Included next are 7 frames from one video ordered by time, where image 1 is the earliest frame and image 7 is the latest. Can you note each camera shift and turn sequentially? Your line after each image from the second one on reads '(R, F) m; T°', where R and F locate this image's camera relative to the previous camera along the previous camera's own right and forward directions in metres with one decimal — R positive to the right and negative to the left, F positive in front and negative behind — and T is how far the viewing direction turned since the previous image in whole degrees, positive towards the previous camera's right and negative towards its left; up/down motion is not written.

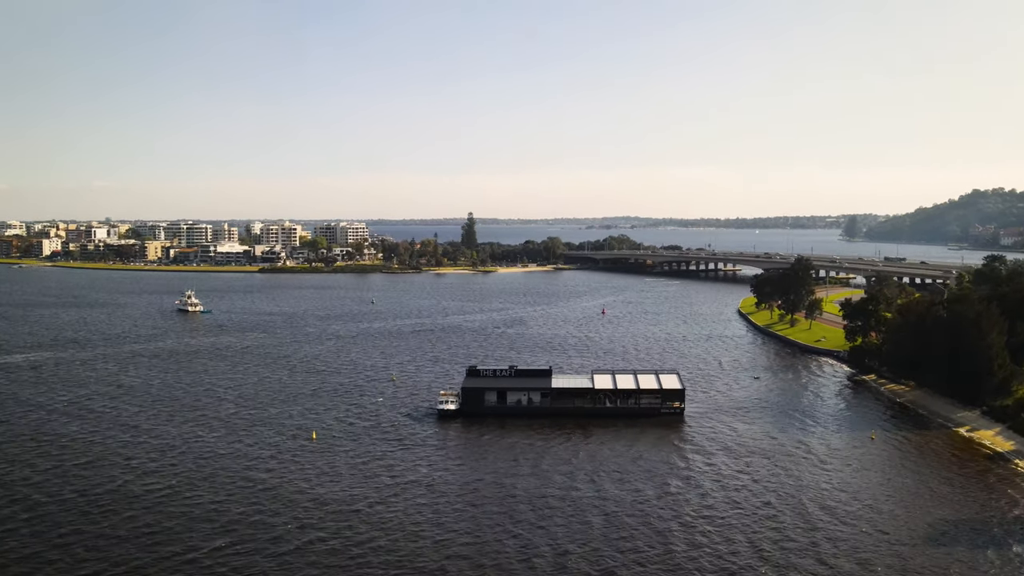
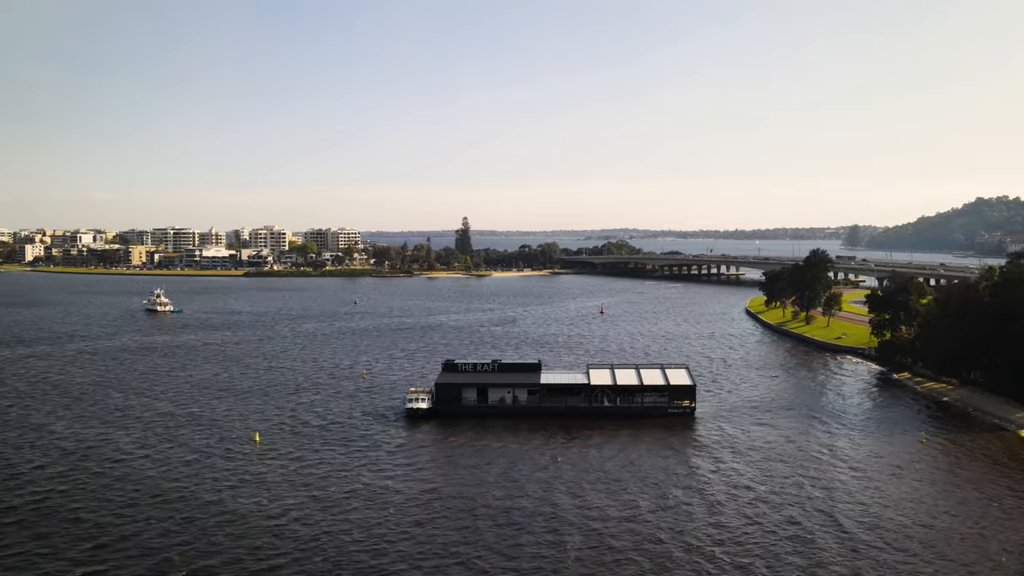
(+1.0, +7.3) m; 0°
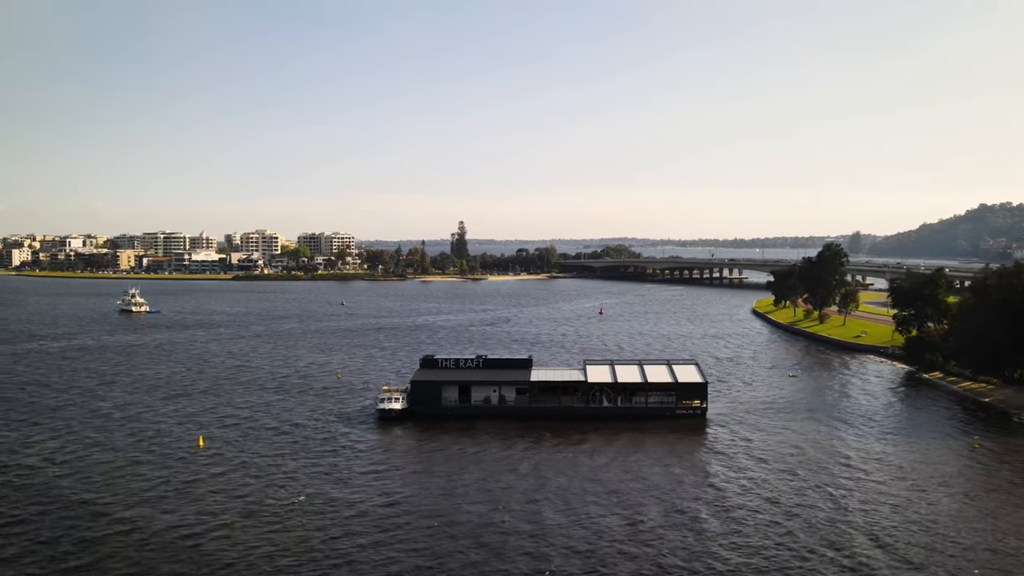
(+0.7, +5.3) m; 0°
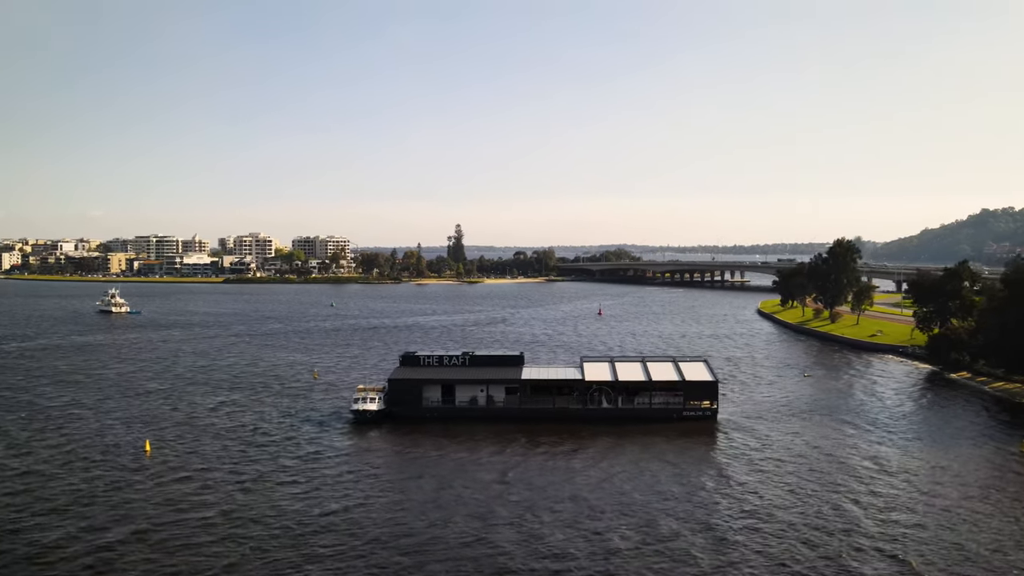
(+0.5, +3.8) m; 0°
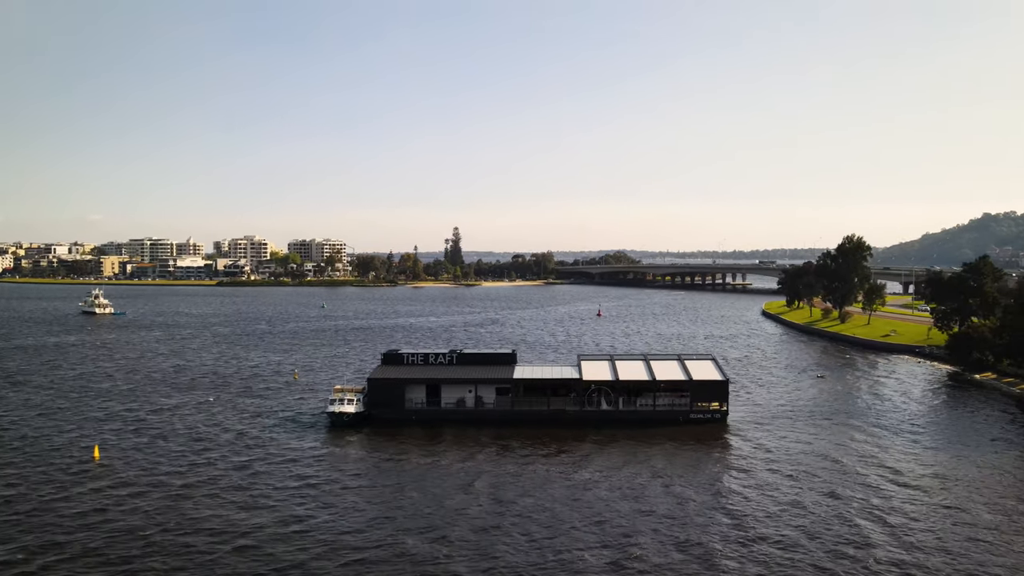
(+0.4, +2.9) m; 0°
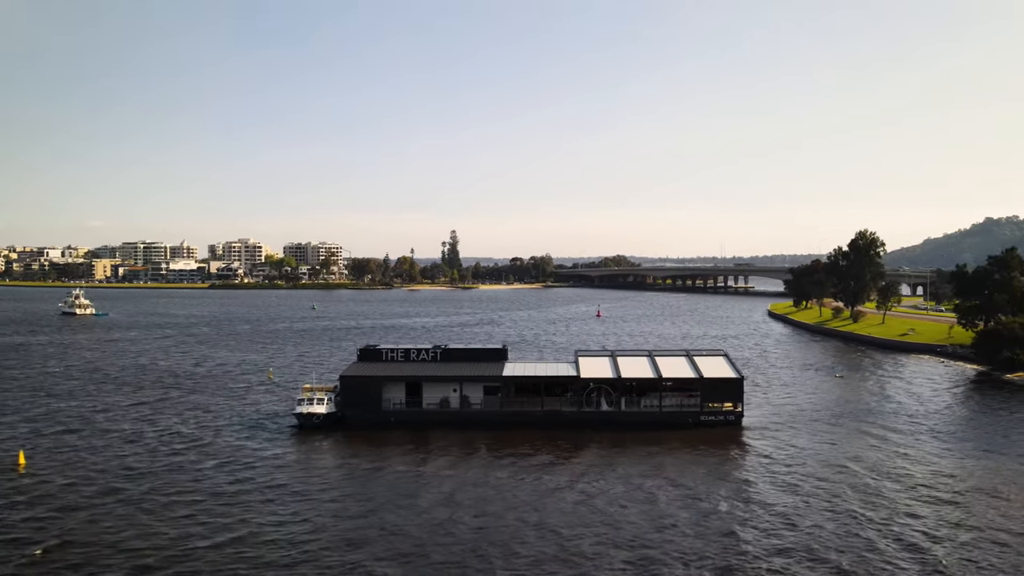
(+0.4, +3.3) m; 0°
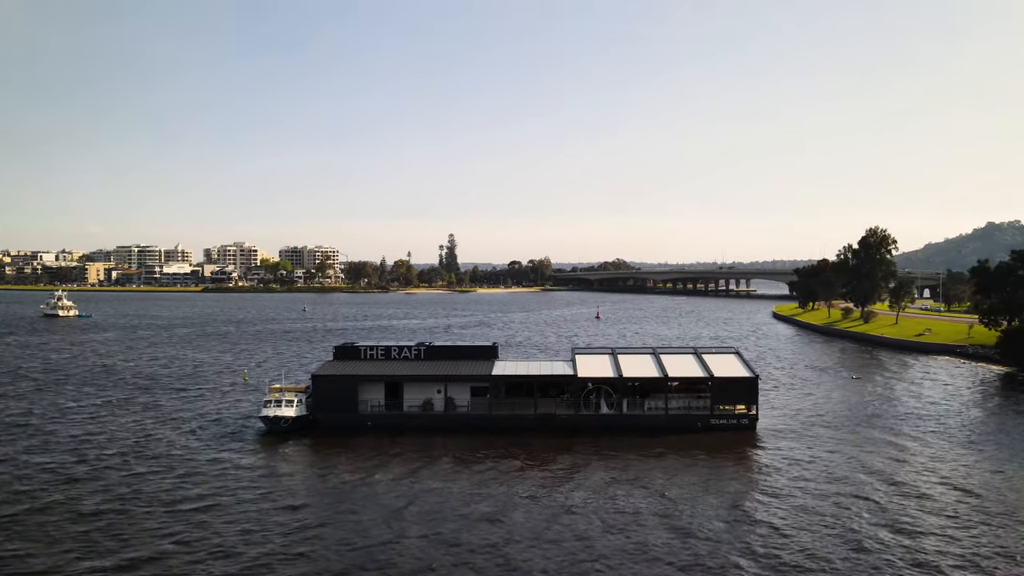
(+0.3, +2.7) m; 0°
